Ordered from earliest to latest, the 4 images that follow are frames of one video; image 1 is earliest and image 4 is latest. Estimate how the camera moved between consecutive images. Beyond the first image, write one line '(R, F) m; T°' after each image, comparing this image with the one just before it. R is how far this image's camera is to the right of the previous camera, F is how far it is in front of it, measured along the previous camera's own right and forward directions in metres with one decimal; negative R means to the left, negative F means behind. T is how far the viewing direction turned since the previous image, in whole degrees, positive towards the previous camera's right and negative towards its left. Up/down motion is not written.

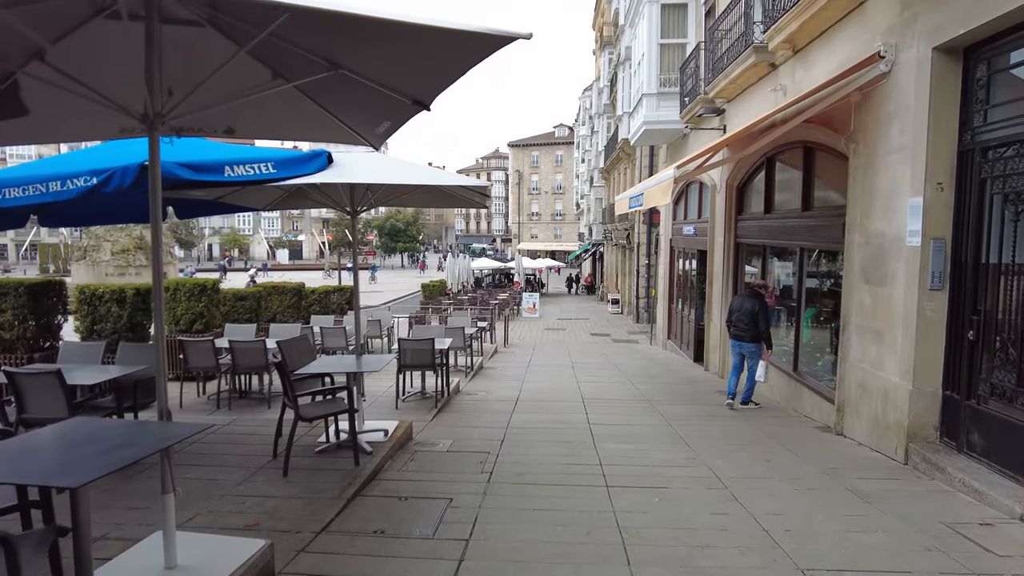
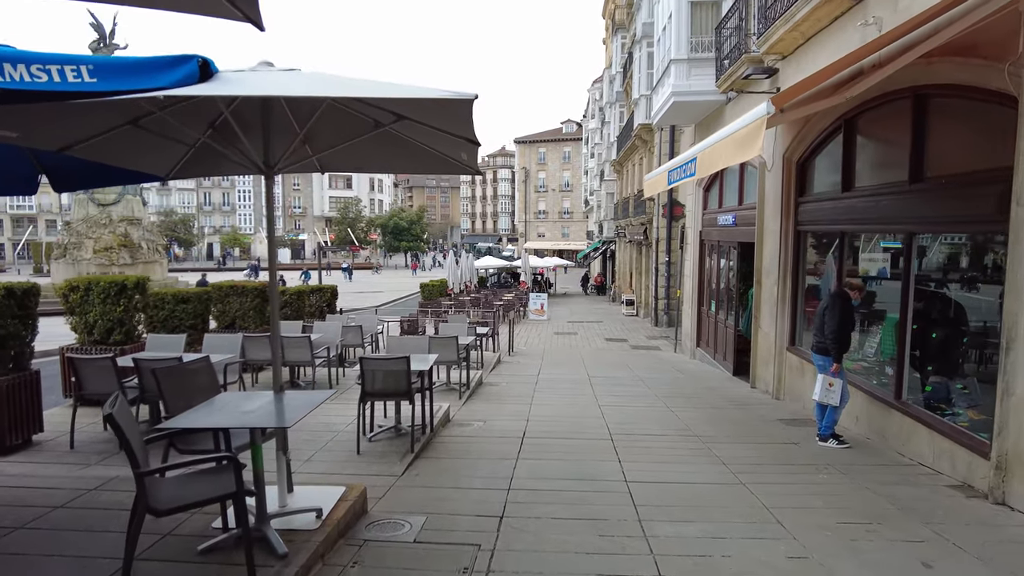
(0.0, +2.0) m; -1°
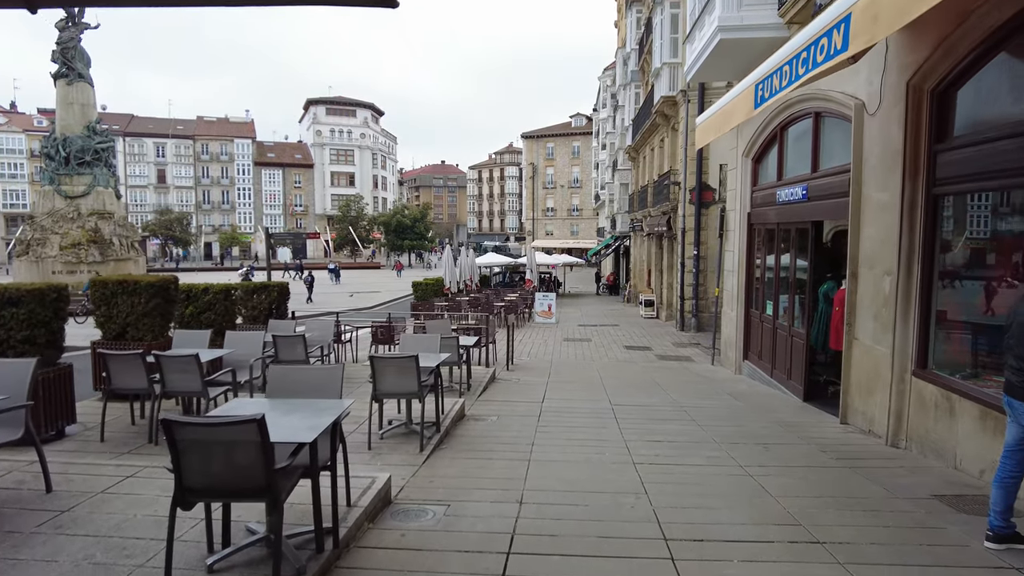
(+0.2, +2.9) m; -1°
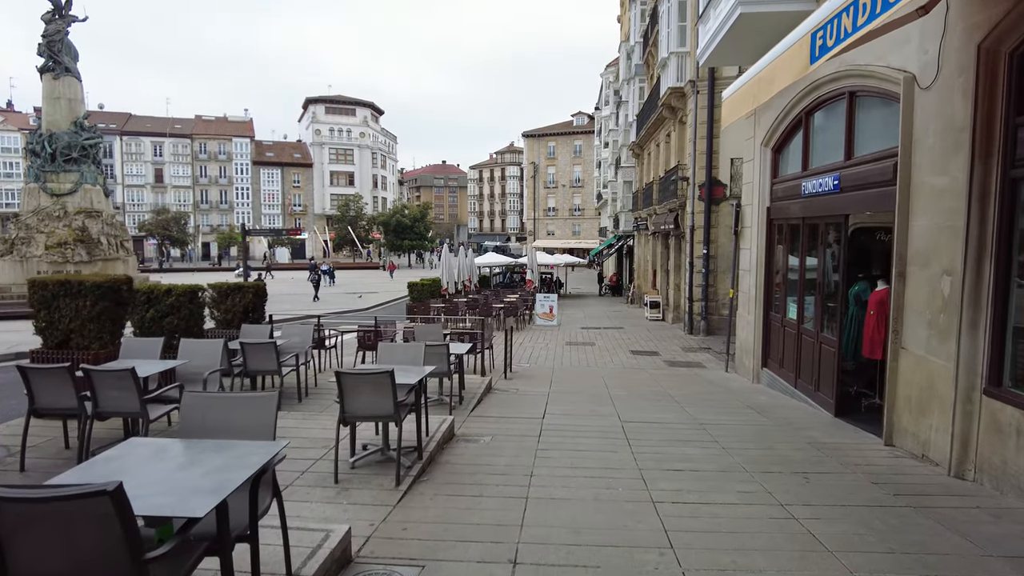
(+0.1, +0.9) m; 0°
